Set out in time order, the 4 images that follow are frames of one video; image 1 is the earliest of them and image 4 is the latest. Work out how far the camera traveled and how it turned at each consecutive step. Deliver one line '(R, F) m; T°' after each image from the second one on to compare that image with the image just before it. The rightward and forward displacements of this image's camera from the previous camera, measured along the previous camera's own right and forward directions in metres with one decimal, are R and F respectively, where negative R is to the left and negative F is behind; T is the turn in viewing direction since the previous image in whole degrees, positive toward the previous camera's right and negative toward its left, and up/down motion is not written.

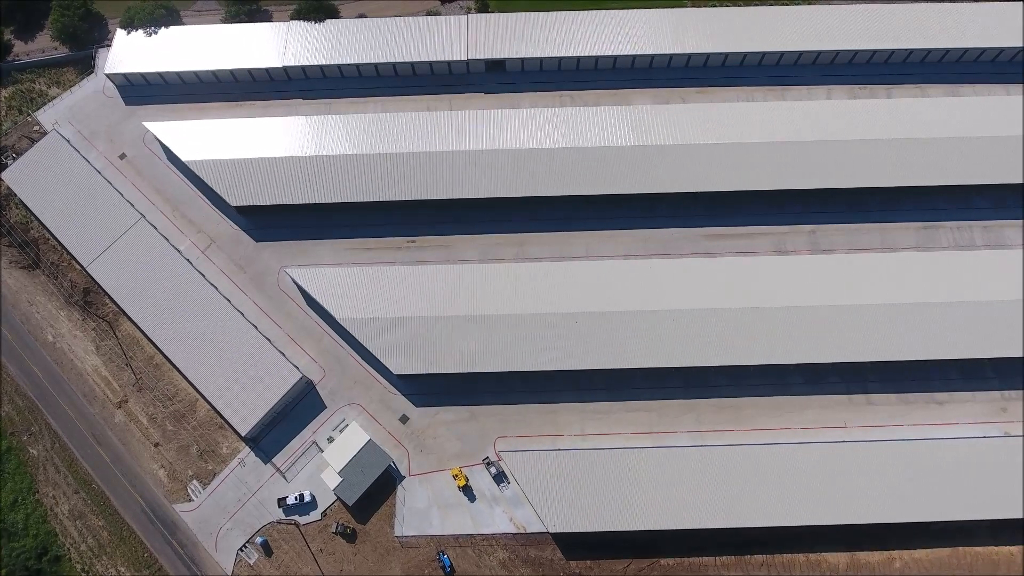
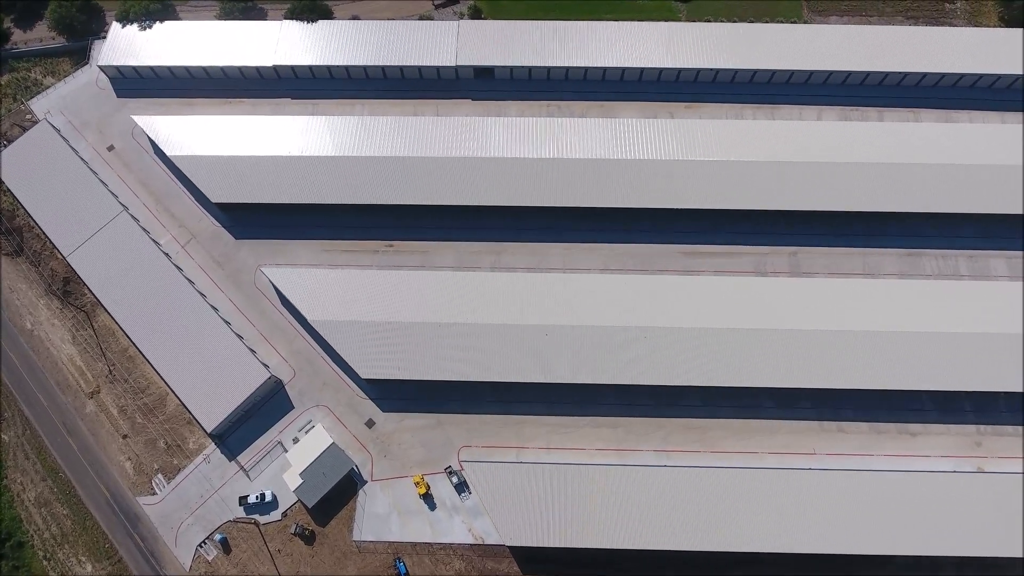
(+3.6, +0.2) m; -1°
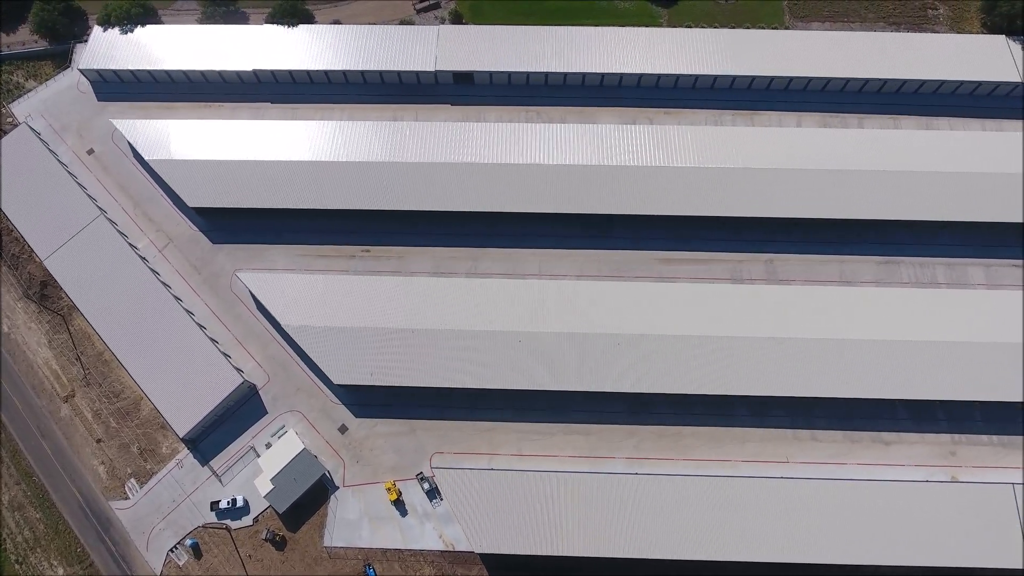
(+2.8, +0.1) m; 0°
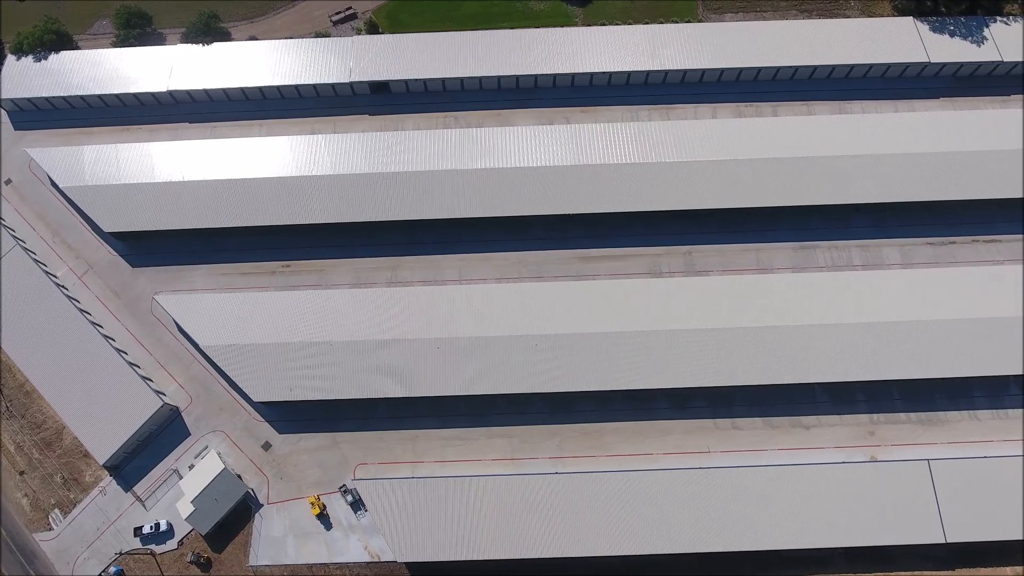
(+7.8, -0.2) m; +1°
